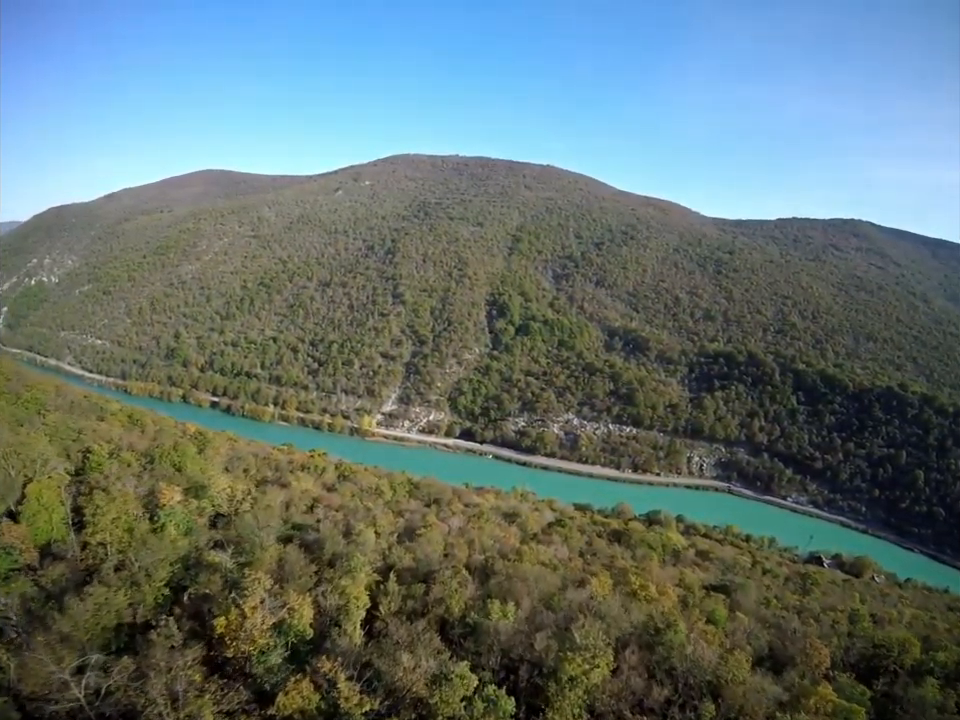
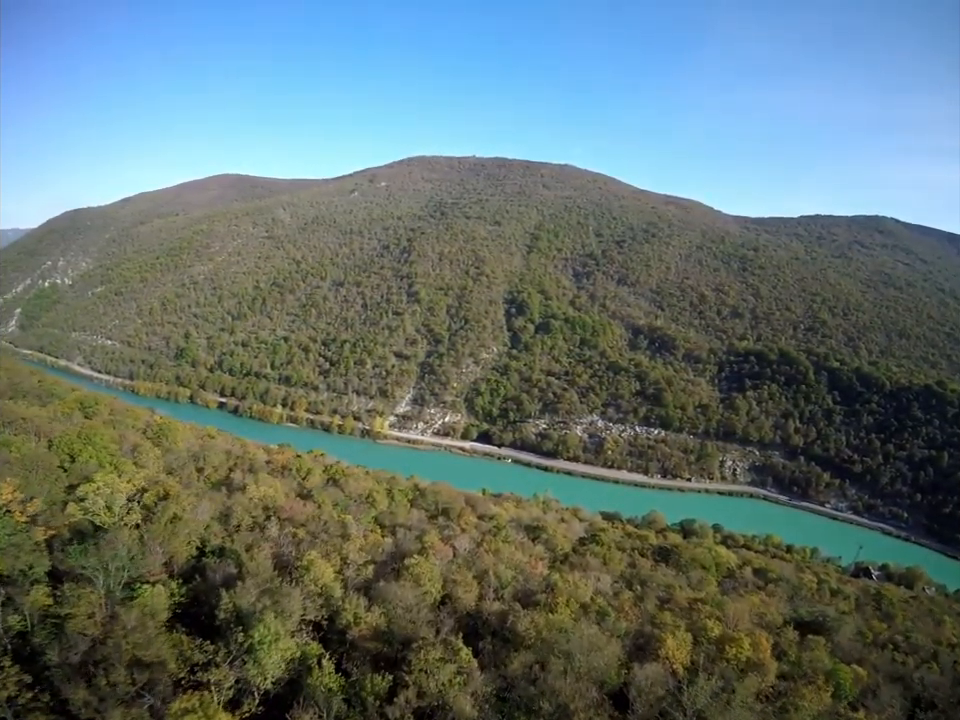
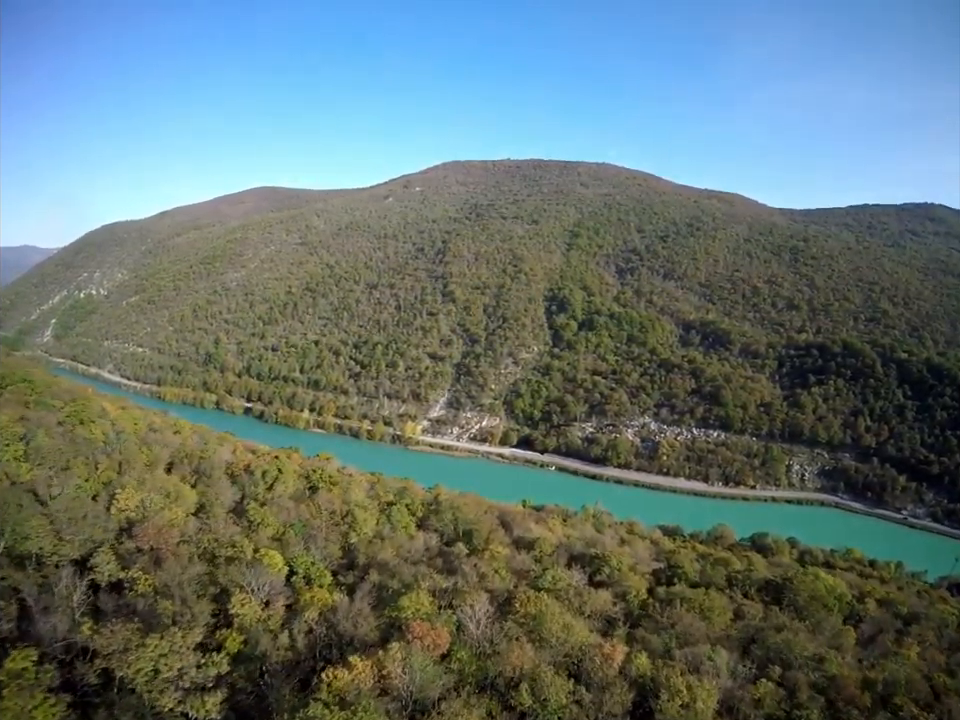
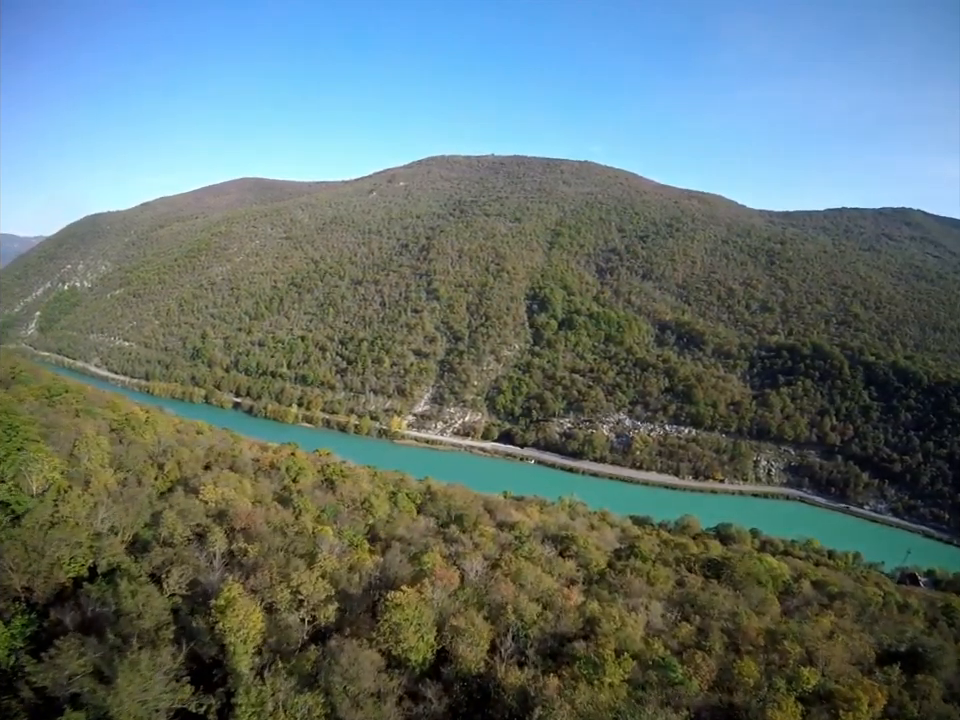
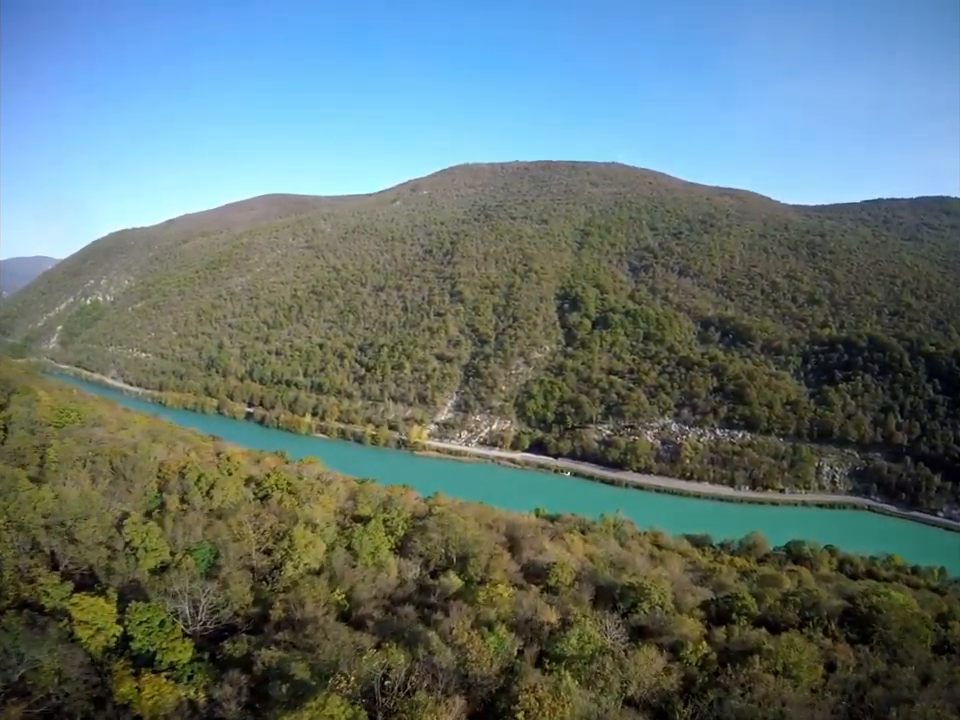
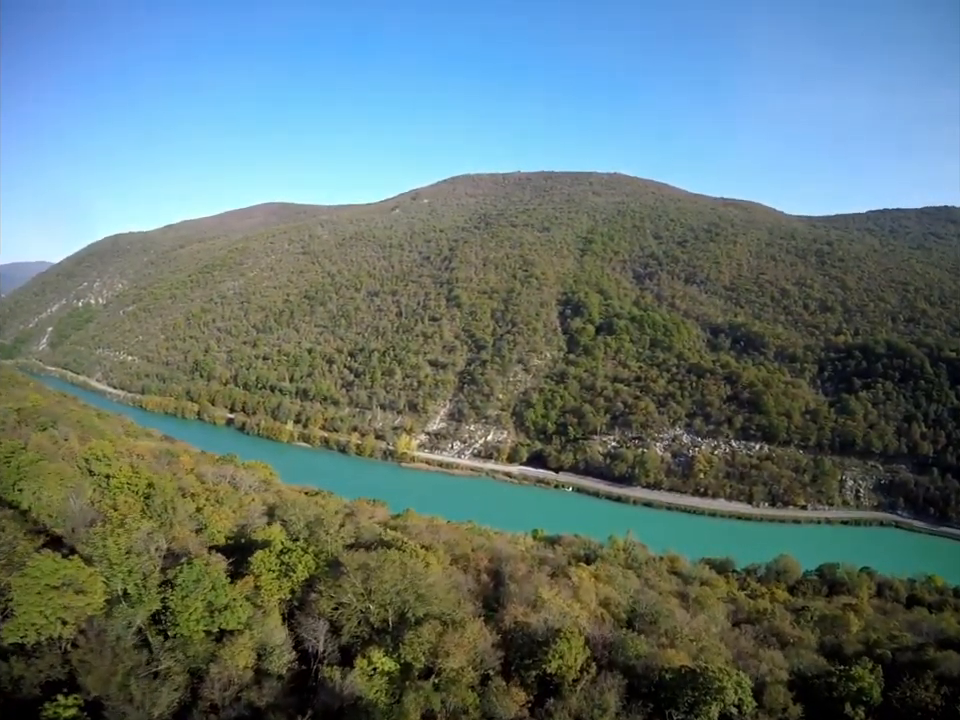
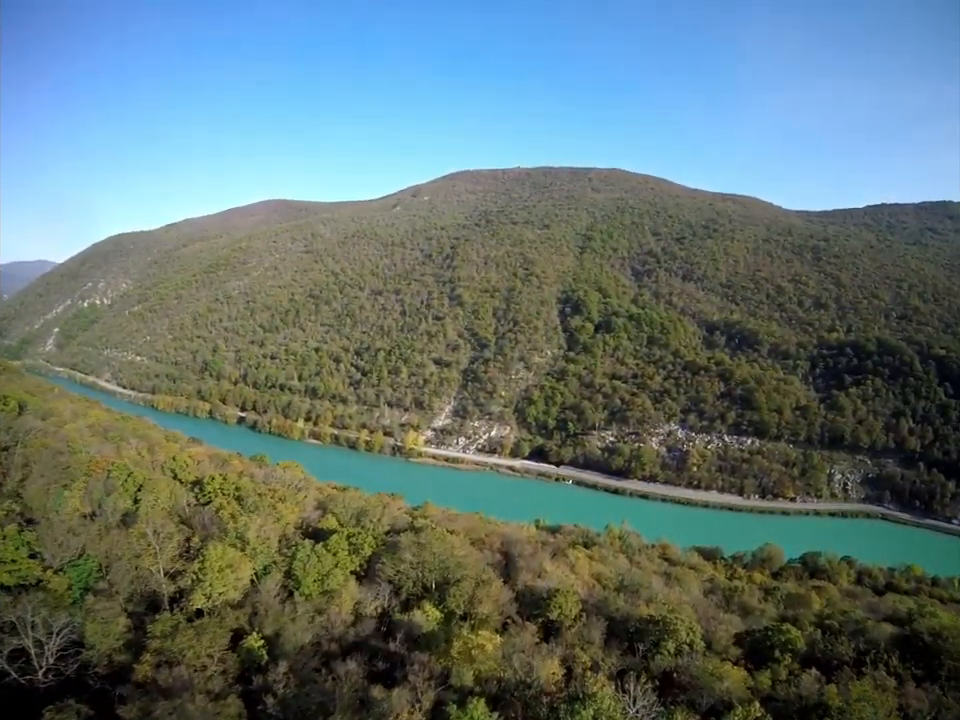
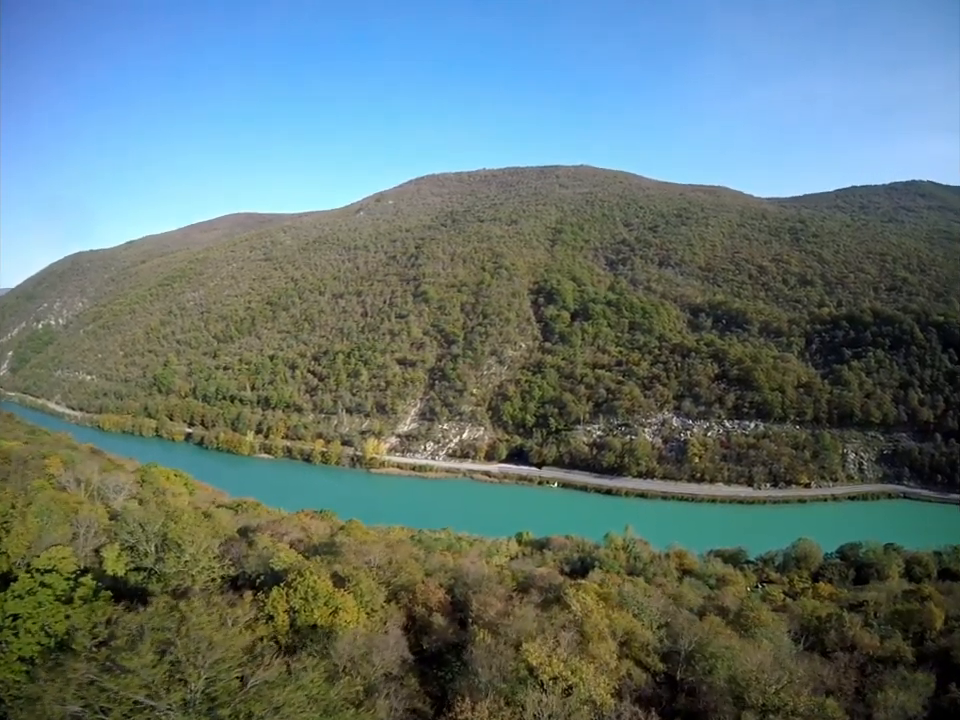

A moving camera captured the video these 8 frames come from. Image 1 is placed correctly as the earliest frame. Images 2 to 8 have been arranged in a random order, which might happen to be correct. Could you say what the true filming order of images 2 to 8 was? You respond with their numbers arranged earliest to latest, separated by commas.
2, 4, 3, 5, 7, 6, 8
